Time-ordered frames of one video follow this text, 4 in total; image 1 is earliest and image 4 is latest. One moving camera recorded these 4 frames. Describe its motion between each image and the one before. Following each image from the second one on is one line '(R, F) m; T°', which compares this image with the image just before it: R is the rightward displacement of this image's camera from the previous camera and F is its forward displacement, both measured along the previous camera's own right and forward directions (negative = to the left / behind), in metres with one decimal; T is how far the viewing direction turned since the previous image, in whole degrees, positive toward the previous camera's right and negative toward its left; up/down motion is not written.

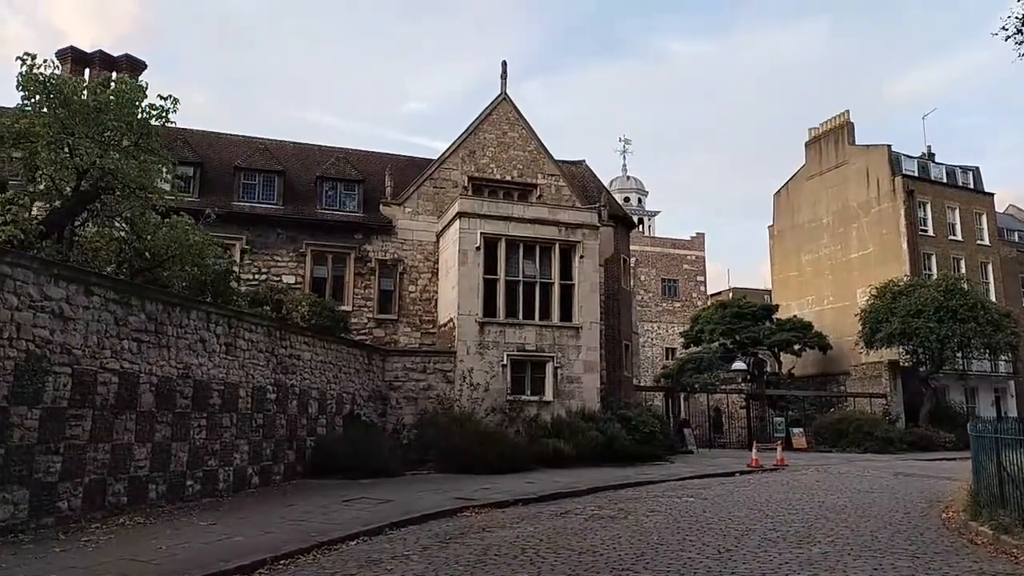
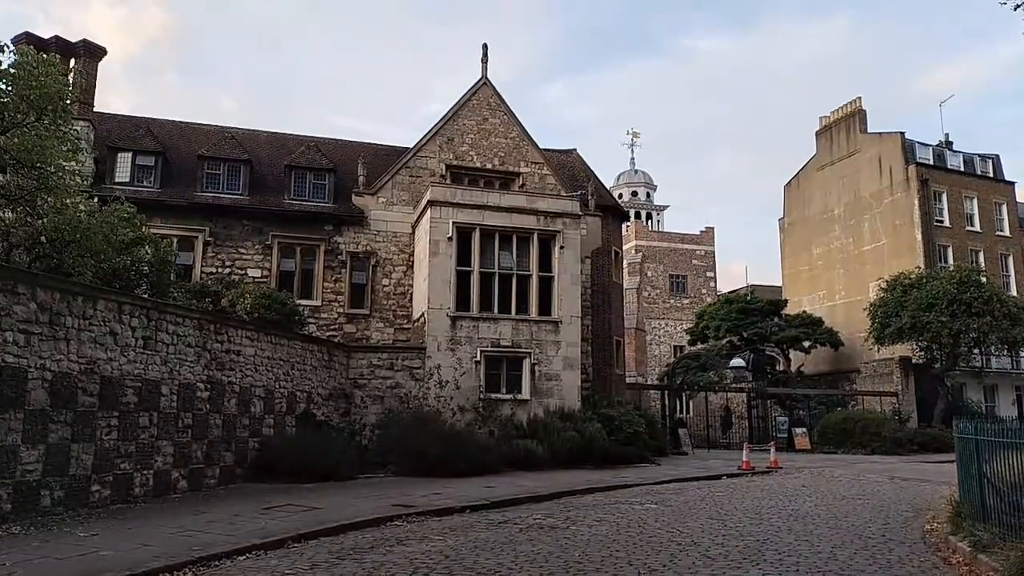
(+1.4, +1.3) m; -2°
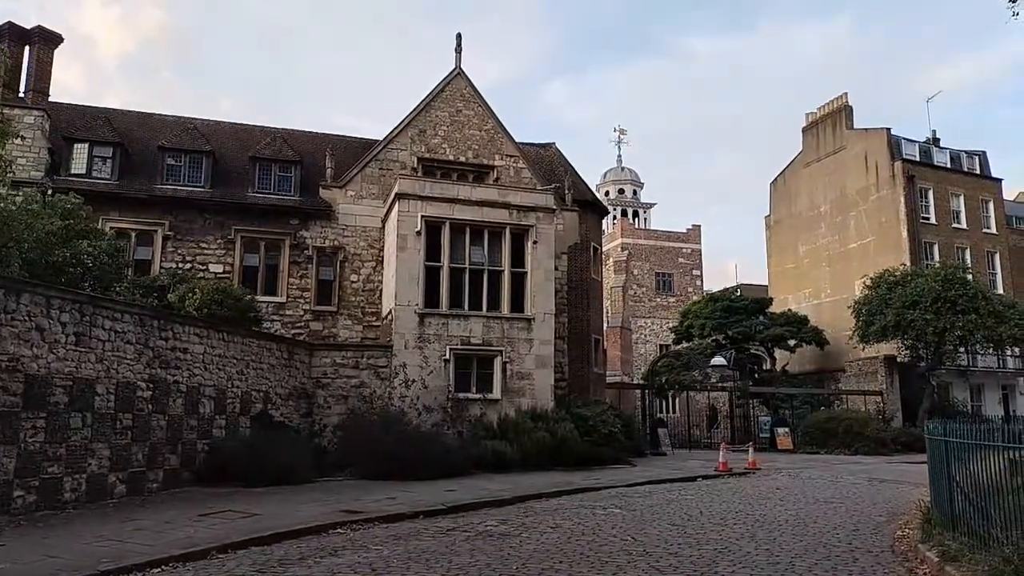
(+0.6, +0.7) m; 0°
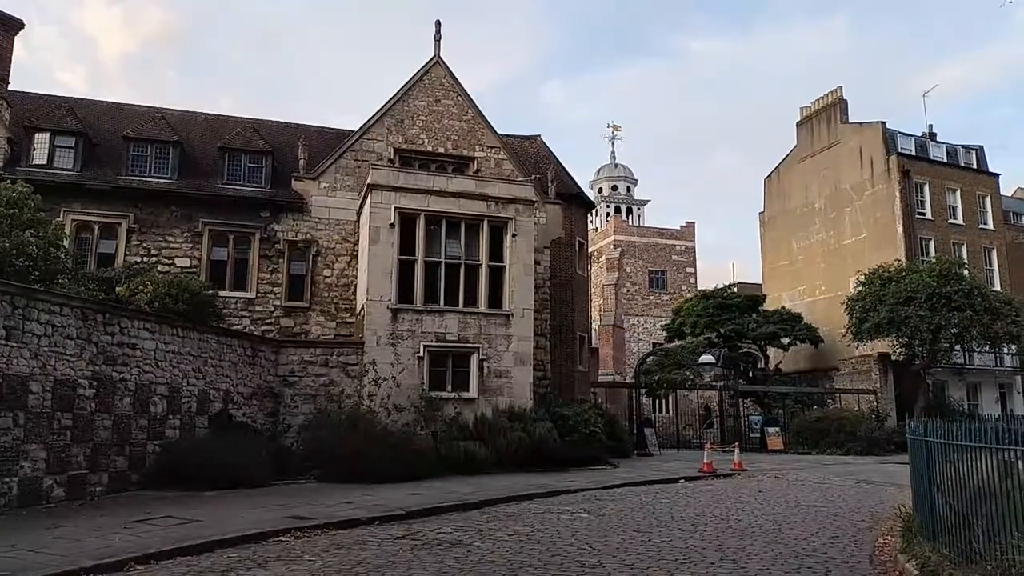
(+0.6, +0.8) m; 0°
